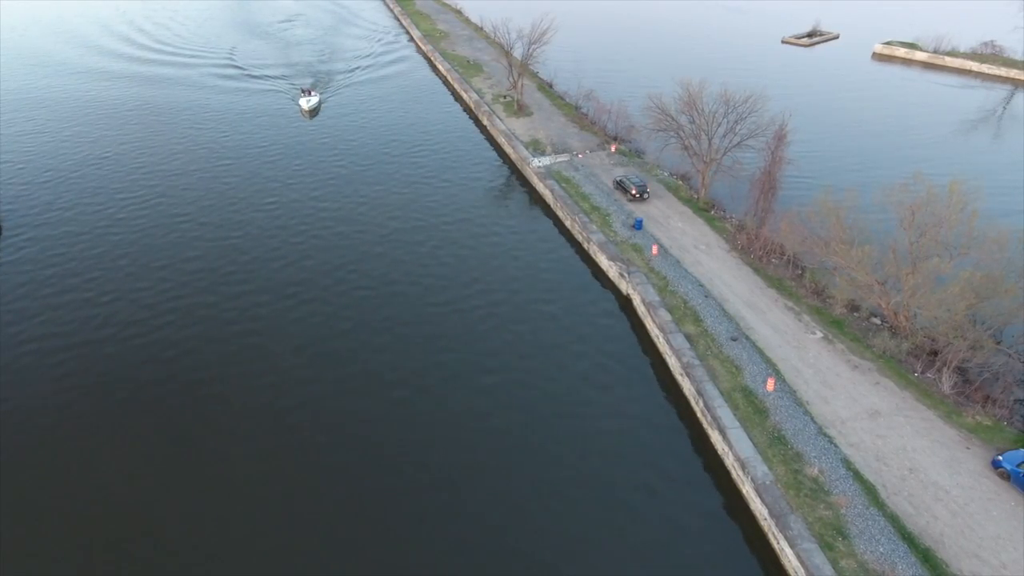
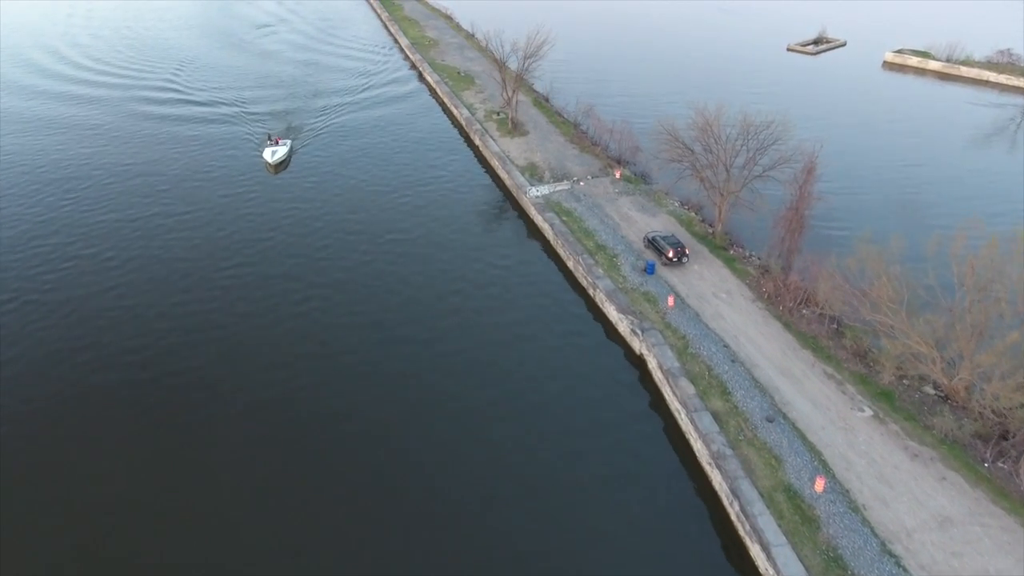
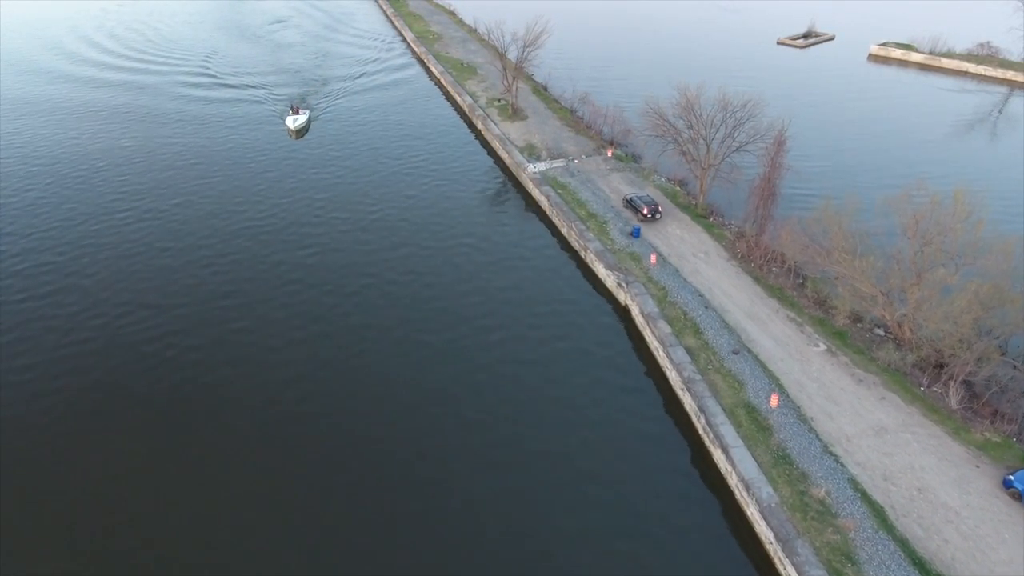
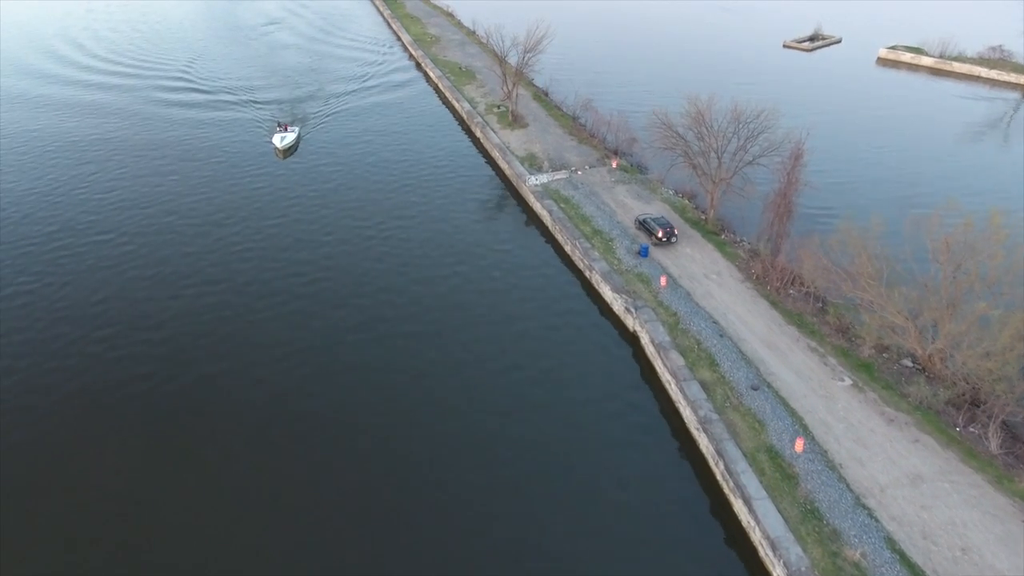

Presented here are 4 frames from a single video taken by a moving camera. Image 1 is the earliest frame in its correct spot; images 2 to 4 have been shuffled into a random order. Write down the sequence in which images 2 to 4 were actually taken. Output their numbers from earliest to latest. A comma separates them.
3, 4, 2
